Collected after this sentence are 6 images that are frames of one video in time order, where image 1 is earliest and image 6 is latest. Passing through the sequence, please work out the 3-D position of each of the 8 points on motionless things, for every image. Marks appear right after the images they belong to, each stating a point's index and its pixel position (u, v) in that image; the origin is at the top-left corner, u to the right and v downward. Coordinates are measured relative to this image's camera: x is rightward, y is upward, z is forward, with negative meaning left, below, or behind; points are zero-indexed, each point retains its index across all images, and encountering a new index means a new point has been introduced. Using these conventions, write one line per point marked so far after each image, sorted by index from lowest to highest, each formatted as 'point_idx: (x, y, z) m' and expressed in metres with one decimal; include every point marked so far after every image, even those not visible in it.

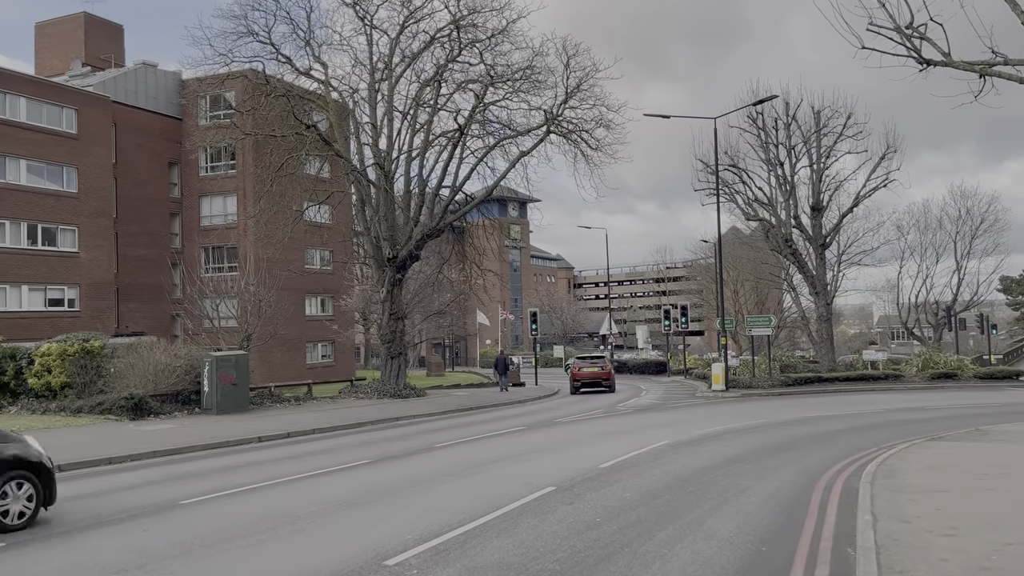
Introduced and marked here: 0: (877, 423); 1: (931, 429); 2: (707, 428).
0: (+8.5, -3.2, +18.6) m
1: (+9.3, -3.1, +17.6) m
2: (+4.3, -3.0, +17.5) m
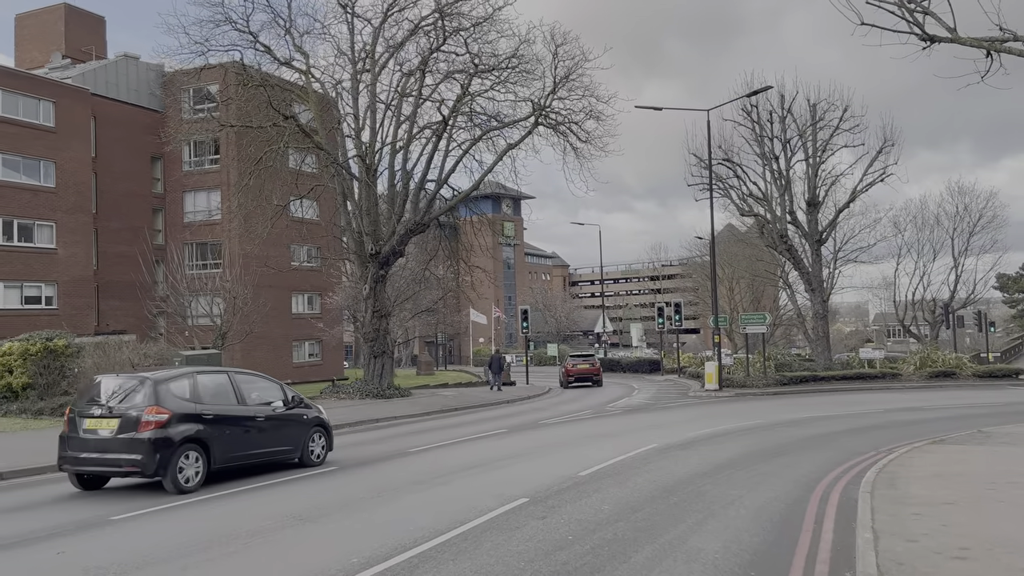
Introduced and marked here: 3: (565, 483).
0: (+8.1, -3.1, +17.9) m
1: (+8.9, -3.0, +16.9) m
2: (+3.9, -3.0, +16.8) m
3: (+0.6, -2.3, +9.6) m
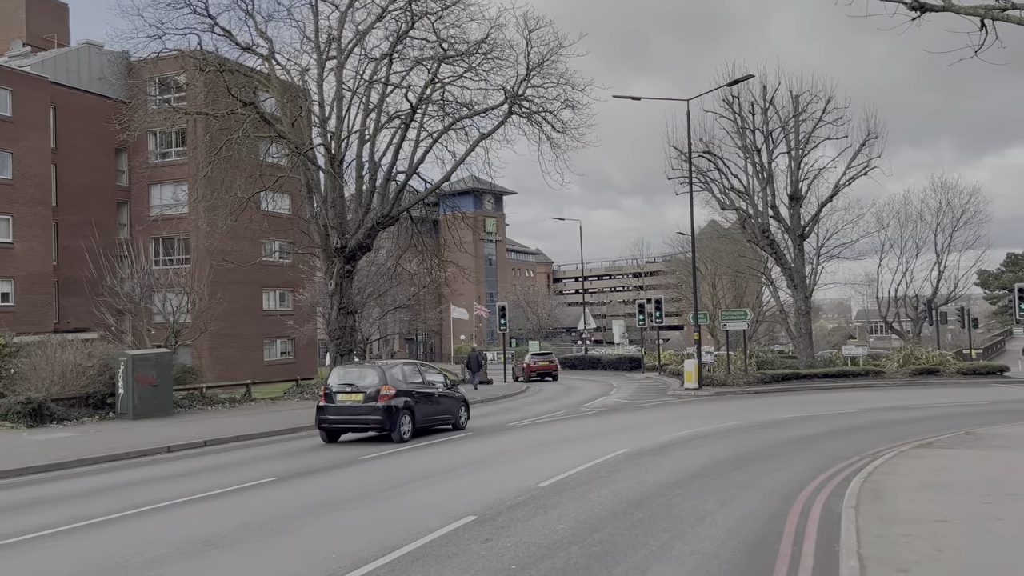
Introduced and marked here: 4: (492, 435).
0: (+7.4, -3.0, +17.1) m
1: (+8.2, -2.9, +16.2) m
2: (+3.2, -2.9, +15.9) m
3: (+0.1, -2.3, +8.7) m
4: (-0.4, -2.8, +15.5) m
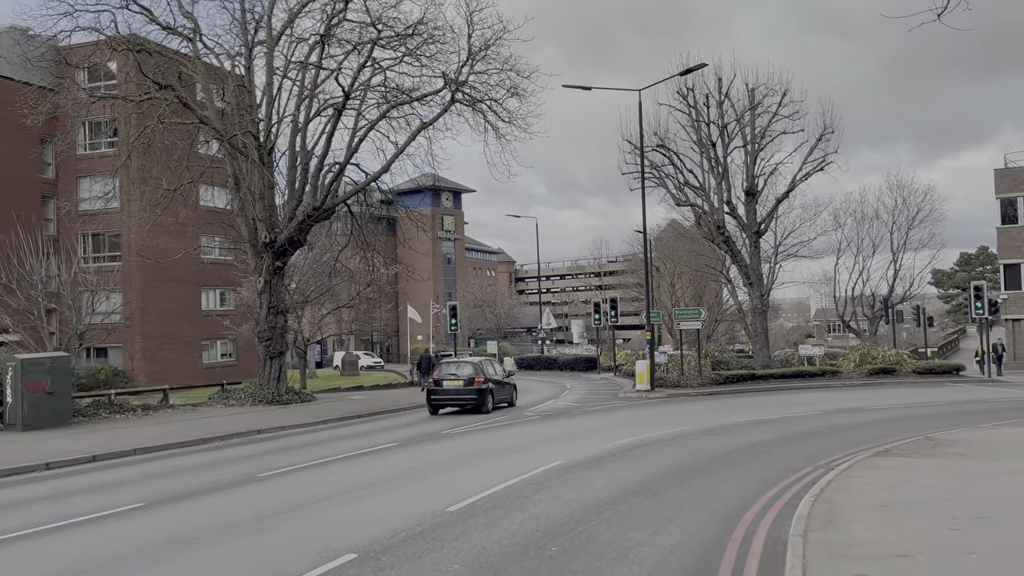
0: (+6.1, -2.9, +16.2) m
1: (+6.9, -2.8, +15.3) m
2: (+1.9, -2.8, +14.8) m
3: (-0.9, -2.2, +7.4) m
4: (-1.6, -2.8, +14.2) m
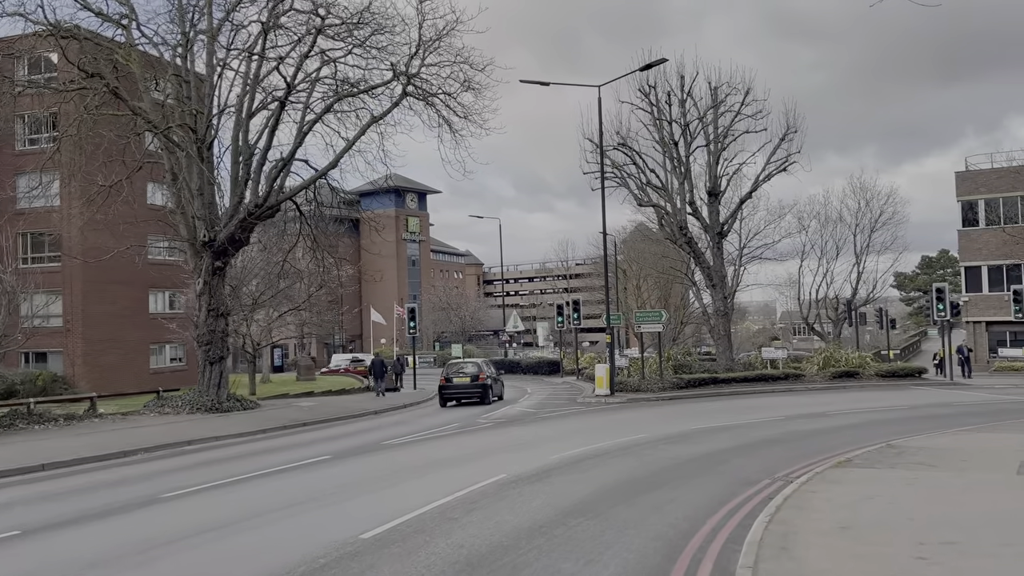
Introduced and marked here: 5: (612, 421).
0: (+5.1, -2.9, +15.5) m
1: (+5.9, -2.9, +14.7) m
2: (+1.0, -2.8, +14.0) m
3: (-1.5, -2.2, +6.5) m
4: (-2.6, -2.8, +13.2) m
5: (+2.3, -3.1, +18.7) m
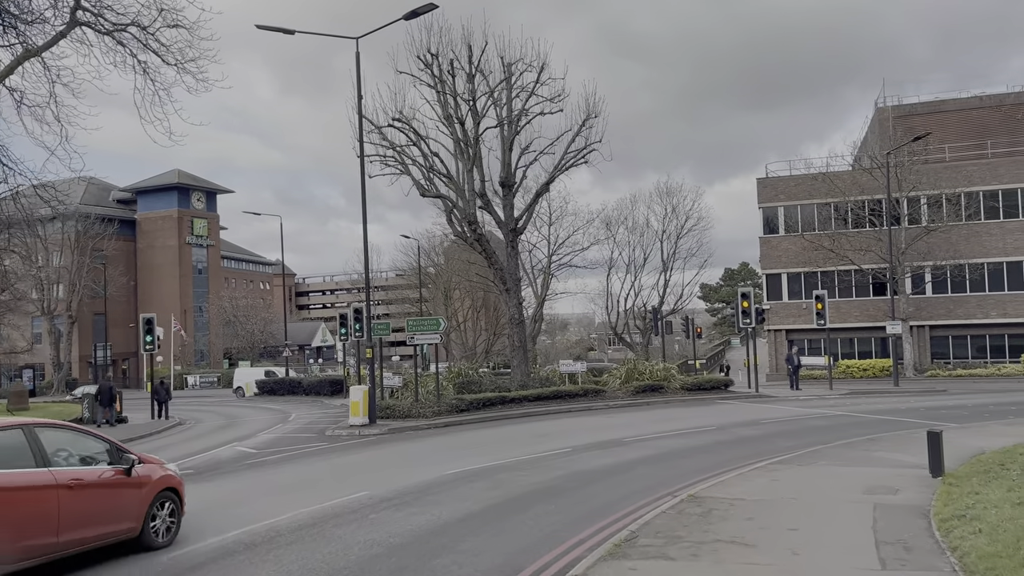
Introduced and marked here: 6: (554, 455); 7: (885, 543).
0: (+0.5, -2.8, +11.3) m
1: (+1.5, -2.8, +10.7) m
2: (-3.2, -2.7, +9.0) m
3: (-4.1, -1.9, +1.1) m
4: (-6.5, -2.6, +7.5) m
5: (-2.9, -3.1, +13.8) m
6: (+0.8, -3.1, +14.9) m
7: (+3.3, -2.2, +7.0) m
